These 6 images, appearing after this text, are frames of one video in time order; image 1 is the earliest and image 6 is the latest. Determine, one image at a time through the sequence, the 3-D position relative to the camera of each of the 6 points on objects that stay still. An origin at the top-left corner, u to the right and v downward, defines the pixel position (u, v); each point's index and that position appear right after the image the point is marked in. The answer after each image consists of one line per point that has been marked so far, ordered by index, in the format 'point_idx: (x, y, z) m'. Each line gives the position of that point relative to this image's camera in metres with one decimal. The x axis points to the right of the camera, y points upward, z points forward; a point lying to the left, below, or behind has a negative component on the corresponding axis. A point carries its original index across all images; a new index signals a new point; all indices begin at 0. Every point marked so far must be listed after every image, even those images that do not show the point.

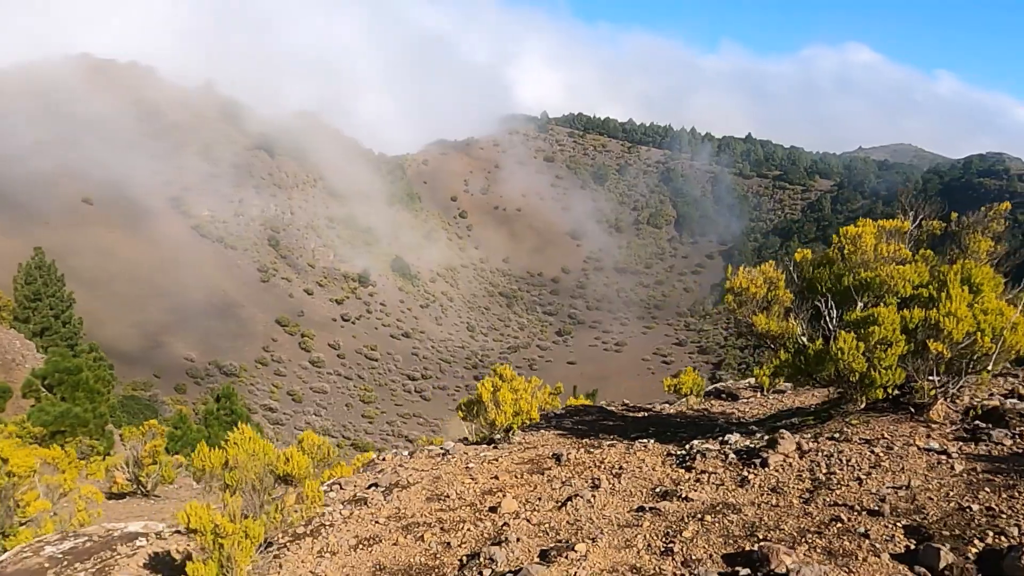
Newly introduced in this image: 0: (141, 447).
0: (-8.7, -3.7, +14.1) m
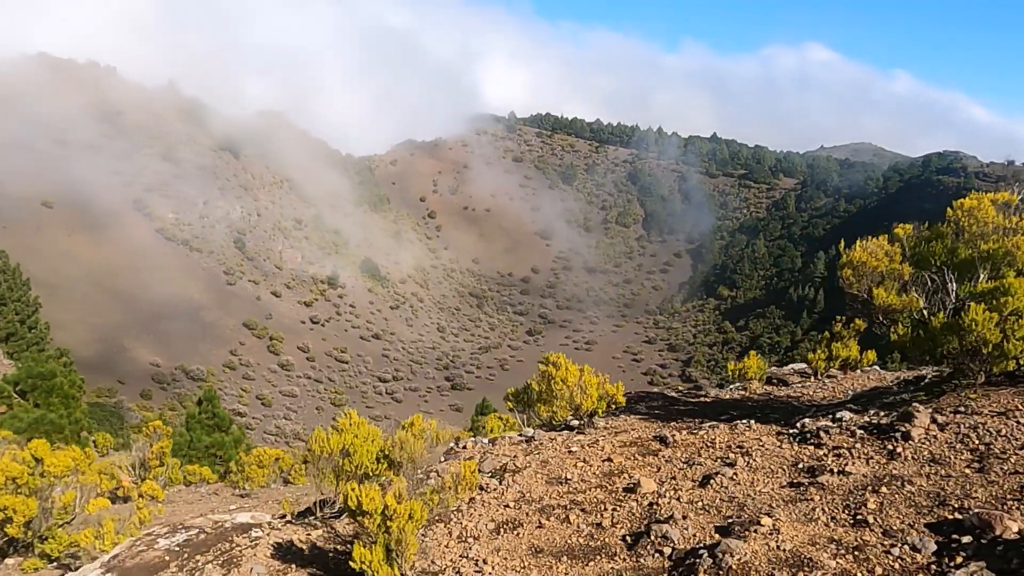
0: (-8.2, -3.6, +13.7) m
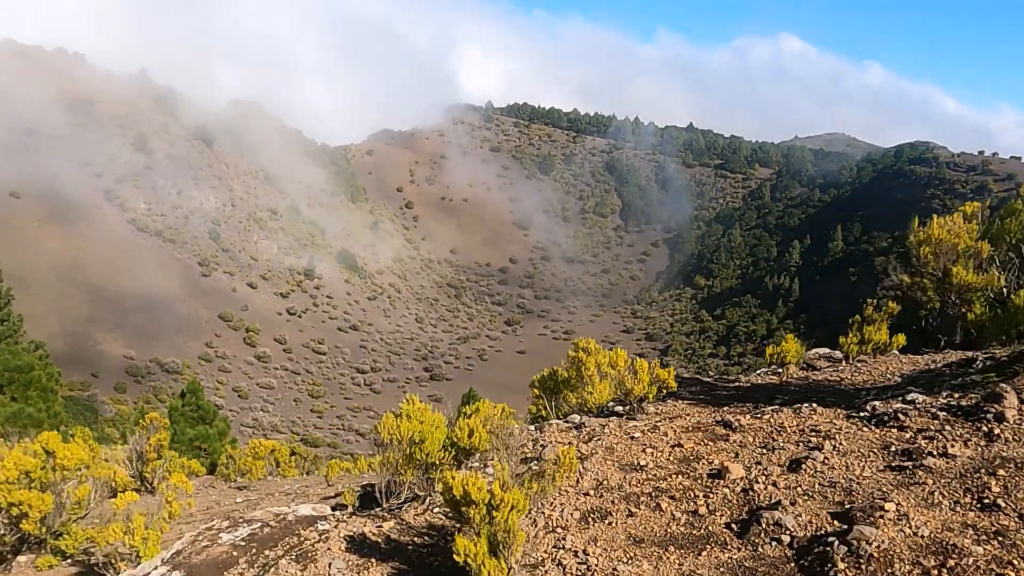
0: (-8.1, -3.4, +13.3) m
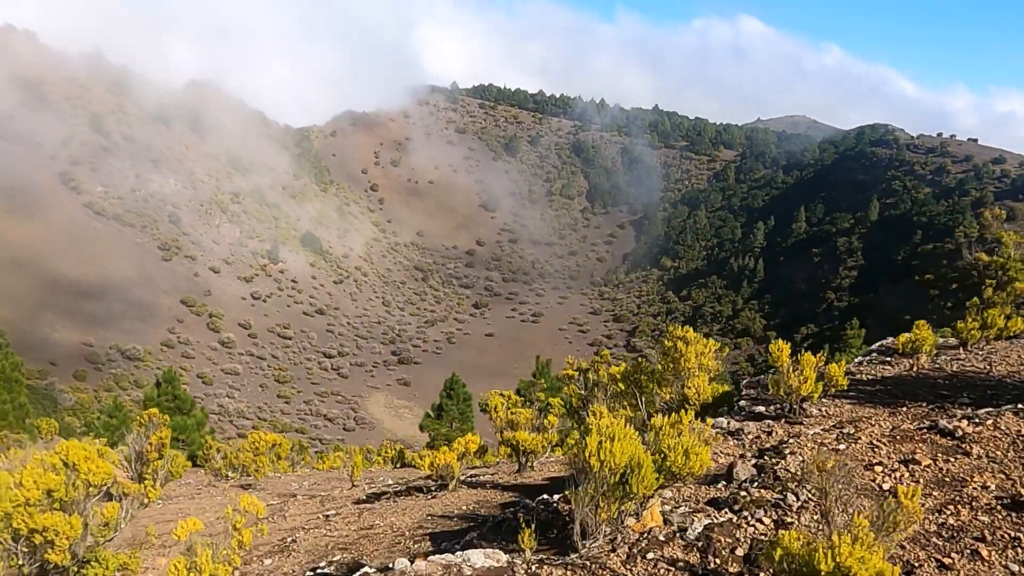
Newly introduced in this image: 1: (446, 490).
0: (-7.4, -3.1, +12.3) m
1: (-0.9, -3.3, +9.7) m
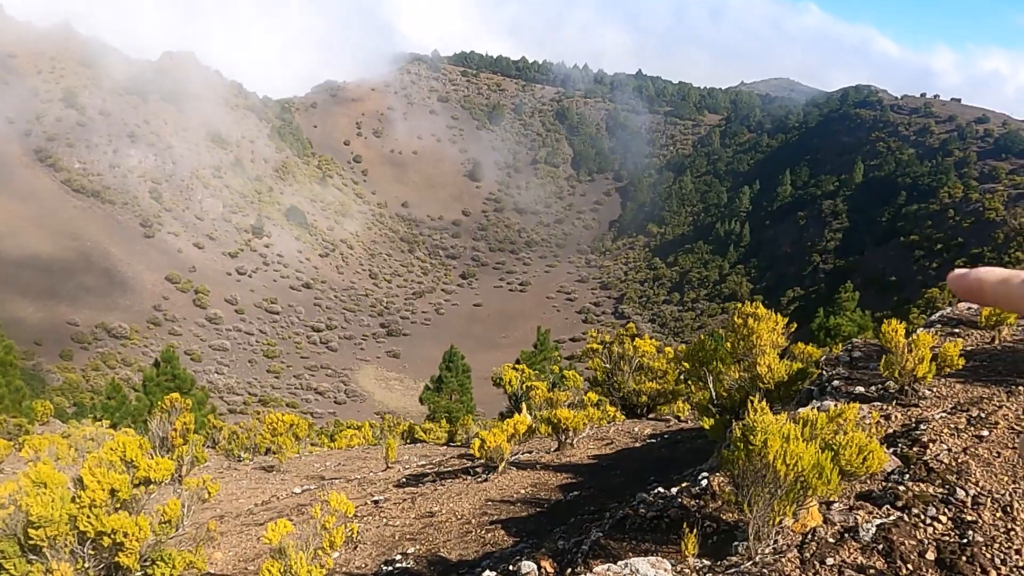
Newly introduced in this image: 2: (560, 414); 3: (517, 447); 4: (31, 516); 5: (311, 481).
0: (-6.8, -2.7, +12.0) m
1: (-0.3, -2.9, +9.6) m
2: (+0.8, -2.2, +10.5) m
3: (+0.1, -3.1, +11.7) m
4: (-4.3, -2.0, +5.4) m
5: (-4.0, -3.7, +11.7) m
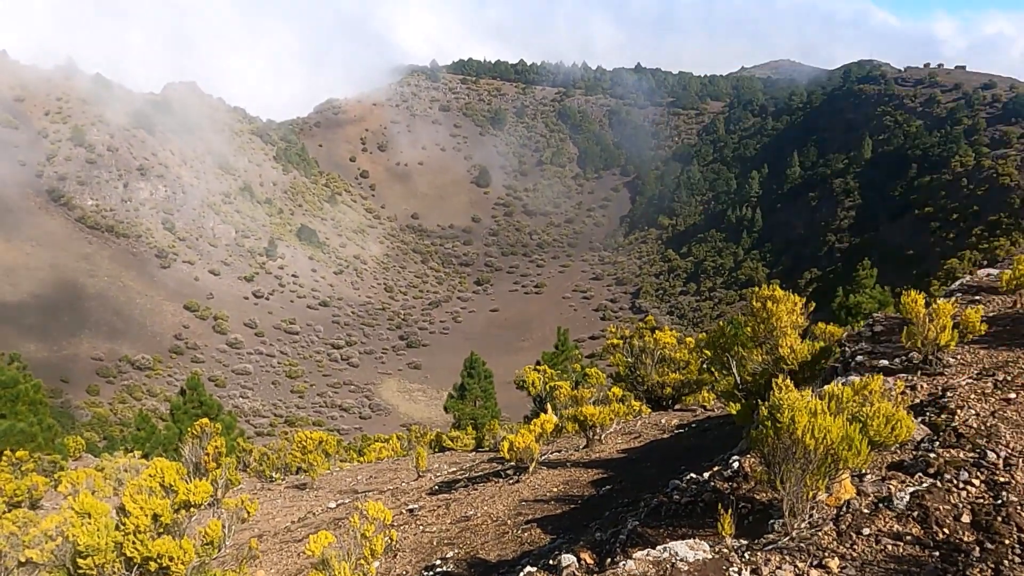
0: (-6.2, -3.3, +12.3) m
1: (+0.2, -2.9, +9.7) m
2: (+1.3, -2.1, +10.5) m
3: (+0.6, -3.1, +11.7) m
4: (-3.9, -2.3, +5.5) m
5: (-3.4, -4.0, +11.8) m
